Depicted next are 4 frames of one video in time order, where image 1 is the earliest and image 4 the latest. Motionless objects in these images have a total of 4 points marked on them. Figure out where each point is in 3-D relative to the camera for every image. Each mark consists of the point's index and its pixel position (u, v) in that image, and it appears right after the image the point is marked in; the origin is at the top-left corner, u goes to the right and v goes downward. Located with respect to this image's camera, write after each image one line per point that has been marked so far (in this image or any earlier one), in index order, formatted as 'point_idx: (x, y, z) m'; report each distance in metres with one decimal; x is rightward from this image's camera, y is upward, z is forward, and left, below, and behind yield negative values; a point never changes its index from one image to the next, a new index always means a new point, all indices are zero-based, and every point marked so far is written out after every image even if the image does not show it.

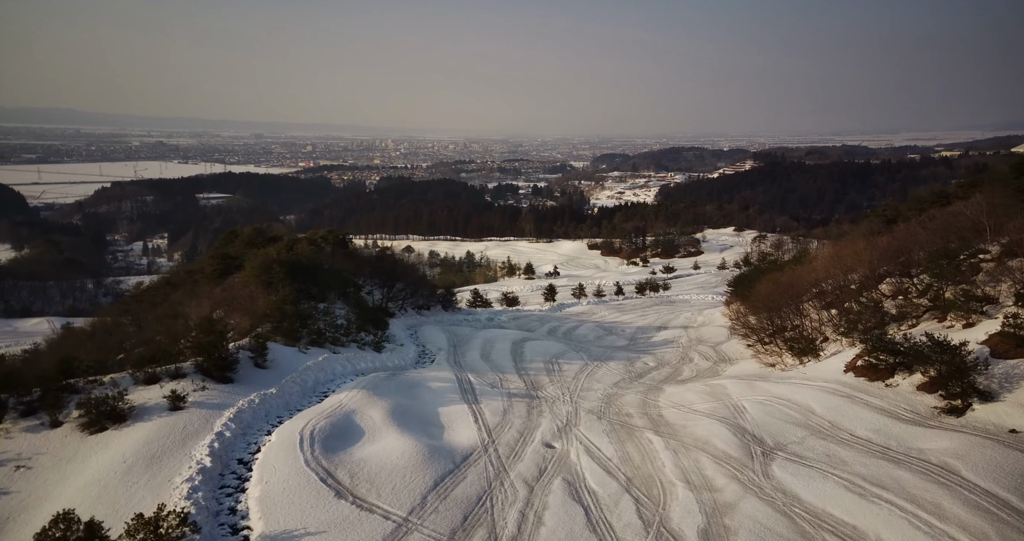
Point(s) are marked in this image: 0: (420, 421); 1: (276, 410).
0: (-1.7, -2.7, +12.7) m
1: (-4.1, -2.4, +12.4) m
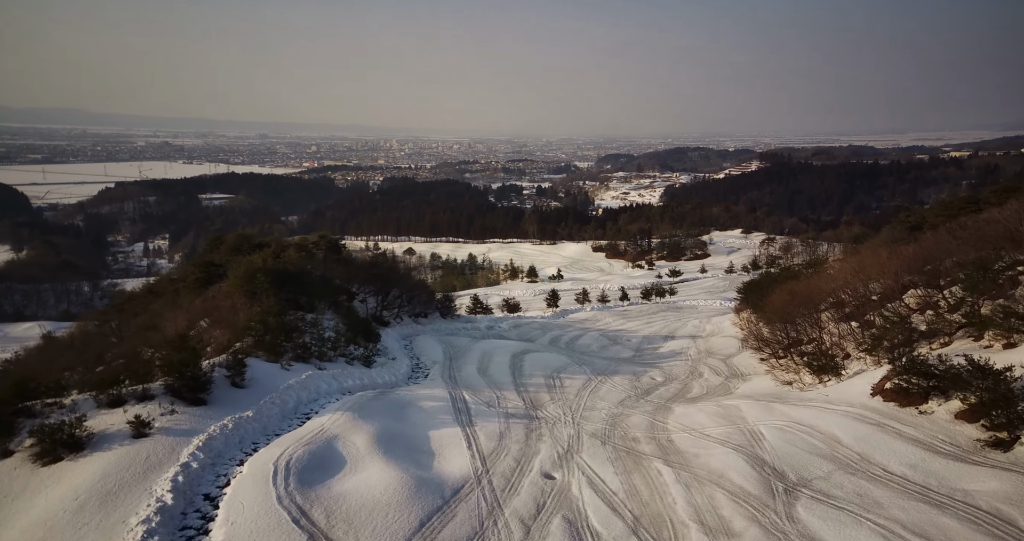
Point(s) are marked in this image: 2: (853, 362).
0: (-1.7, -2.9, +11.7) m
1: (-4.2, -2.6, +11.4) m
2: (+6.4, -1.7, +13.6) m
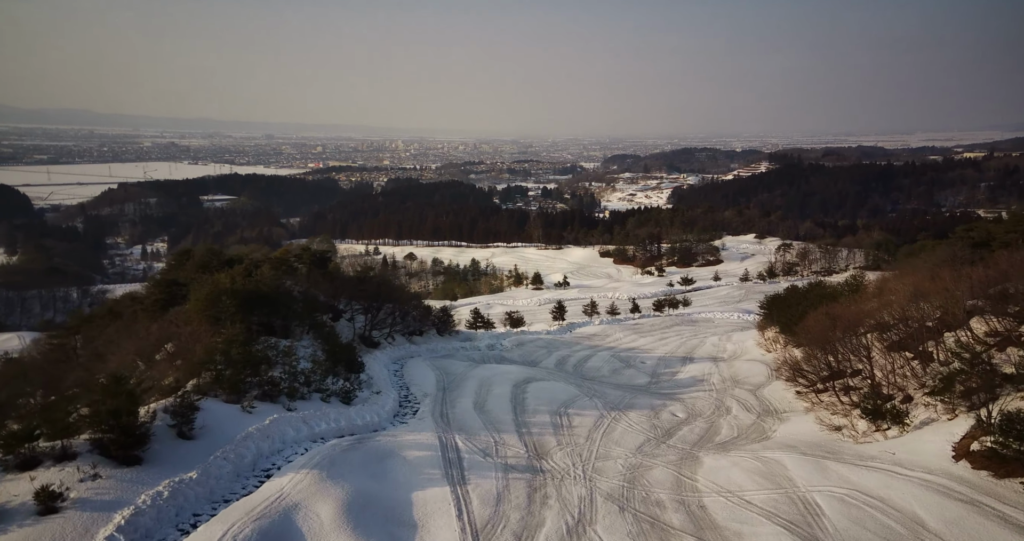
0: (-1.7, -3.3, +9.6) m
1: (-4.2, -3.0, +9.3) m
2: (+6.4, -2.2, +11.4) m
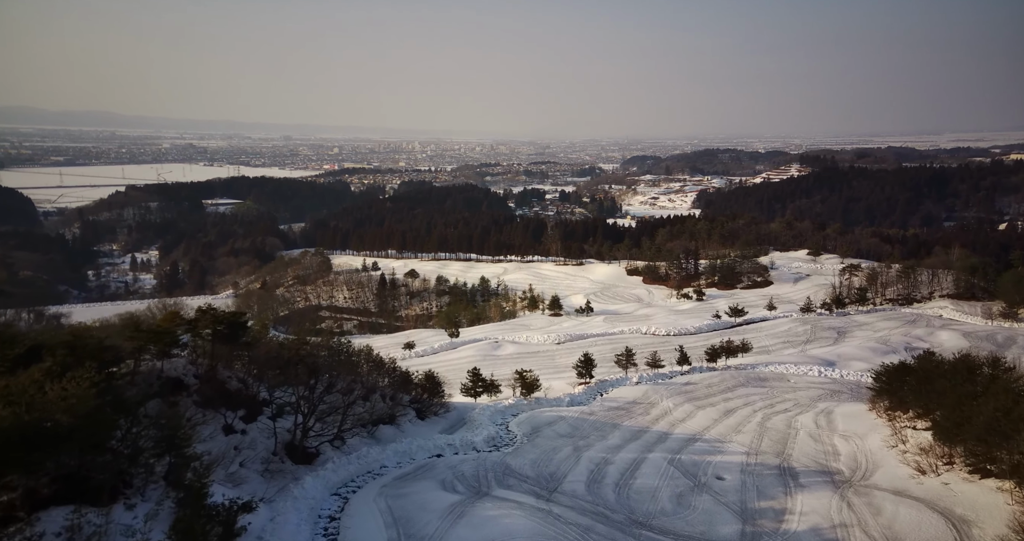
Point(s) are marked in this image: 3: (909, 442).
0: (-1.8, -4.6, +2.6) m
1: (-4.3, -4.4, +2.3) m
2: (+6.4, -3.5, +4.2) m
3: (+8.0, -3.4, +14.7) m
